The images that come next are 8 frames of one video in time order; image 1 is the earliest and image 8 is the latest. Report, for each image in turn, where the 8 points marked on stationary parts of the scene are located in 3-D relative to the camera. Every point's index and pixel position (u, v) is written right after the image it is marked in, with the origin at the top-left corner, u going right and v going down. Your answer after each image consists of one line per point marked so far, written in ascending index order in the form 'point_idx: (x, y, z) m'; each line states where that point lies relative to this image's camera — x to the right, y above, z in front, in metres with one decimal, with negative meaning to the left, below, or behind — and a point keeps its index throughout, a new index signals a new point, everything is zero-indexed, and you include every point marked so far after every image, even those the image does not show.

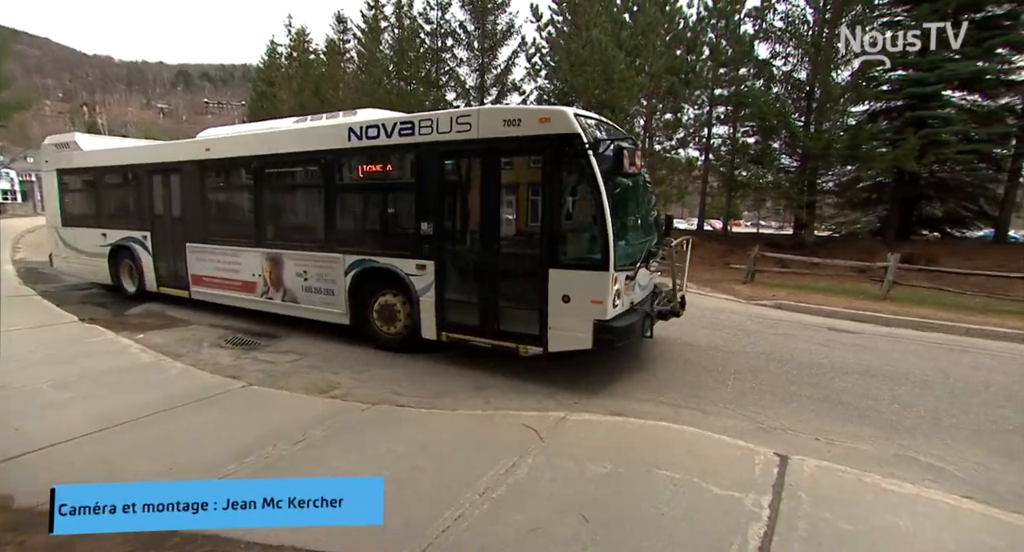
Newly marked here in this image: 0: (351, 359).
0: (-1.4, -0.7, +4.2) m
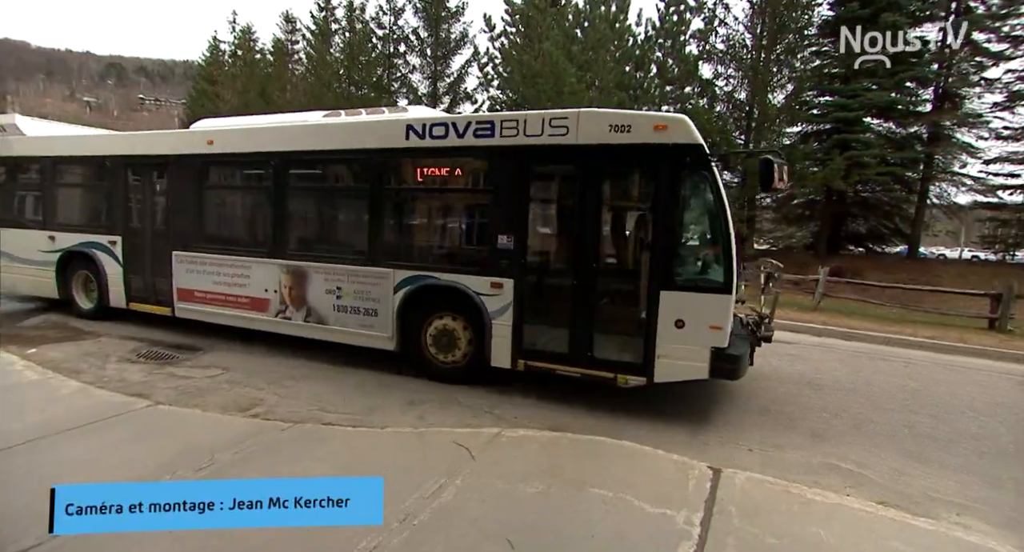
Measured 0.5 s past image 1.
0: (-1.9, -0.8, +3.9) m
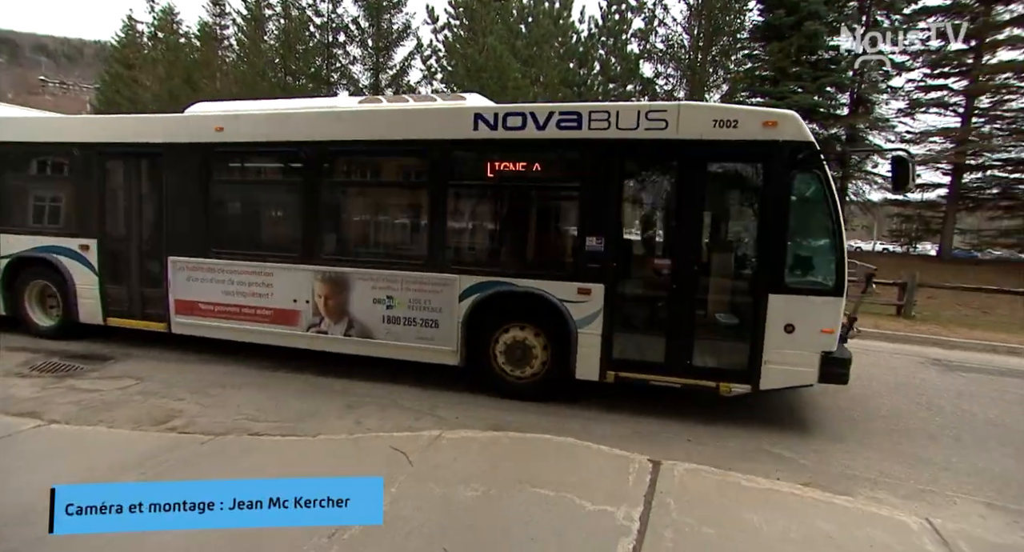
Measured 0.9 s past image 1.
0: (-2.3, -0.8, +3.7) m
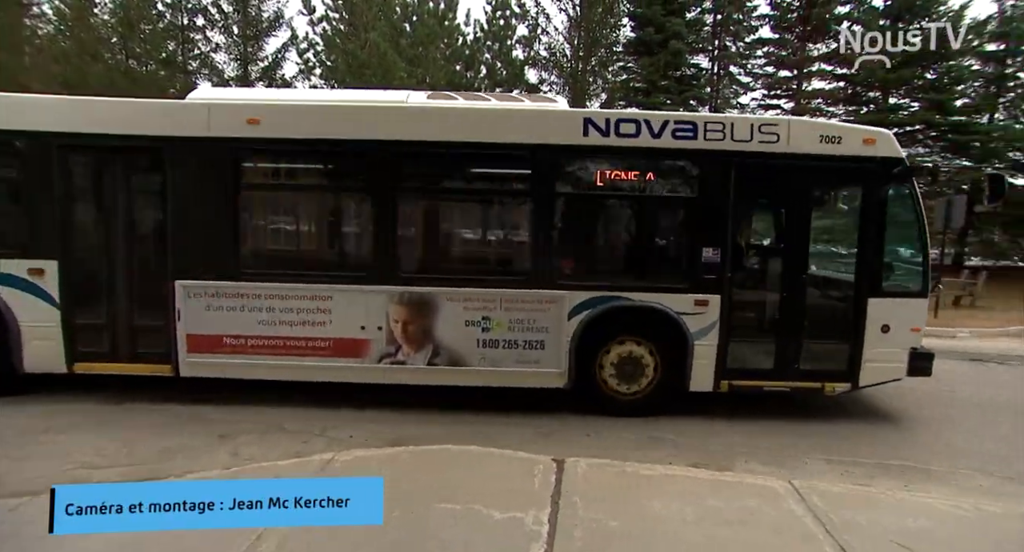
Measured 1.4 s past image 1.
0: (-3.0, -0.9, +3.0) m
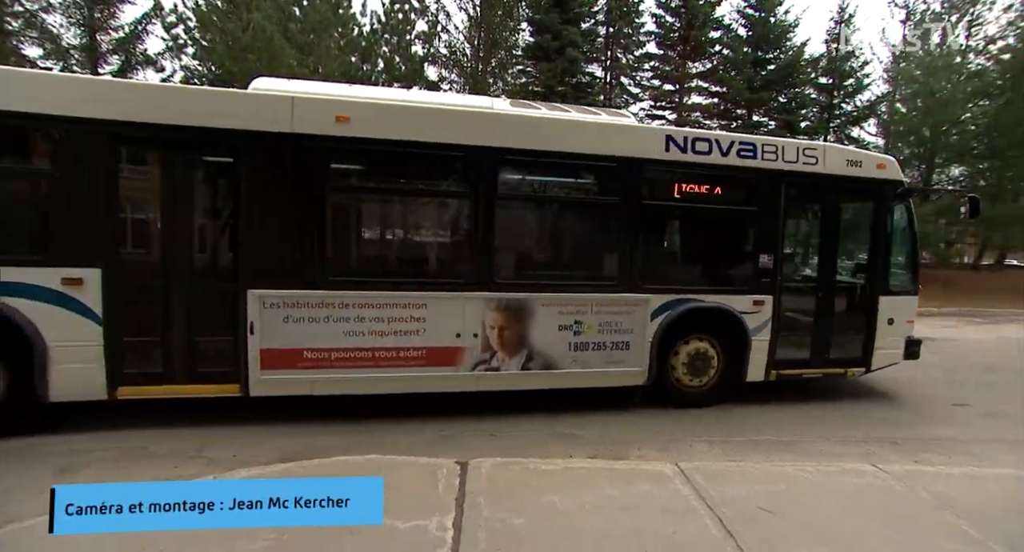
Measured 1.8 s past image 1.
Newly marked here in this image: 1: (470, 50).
0: (-3.5, -0.9, +2.4) m
1: (-1.1, +6.1, +13.4) m
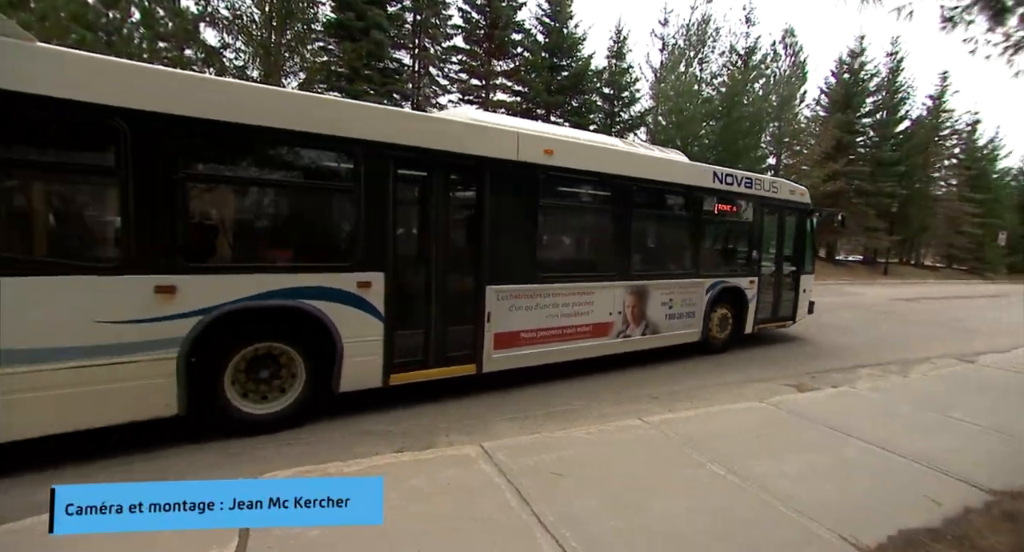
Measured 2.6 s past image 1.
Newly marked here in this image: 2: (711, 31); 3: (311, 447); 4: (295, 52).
0: (-4.2, -1.0, +1.0) m
1: (-6.0, +6.3, +11.9) m
2: (+7.8, +9.7, +19.6) m
3: (-1.5, -1.1, +3.2) m
4: (-5.3, +5.7, +12.5) m
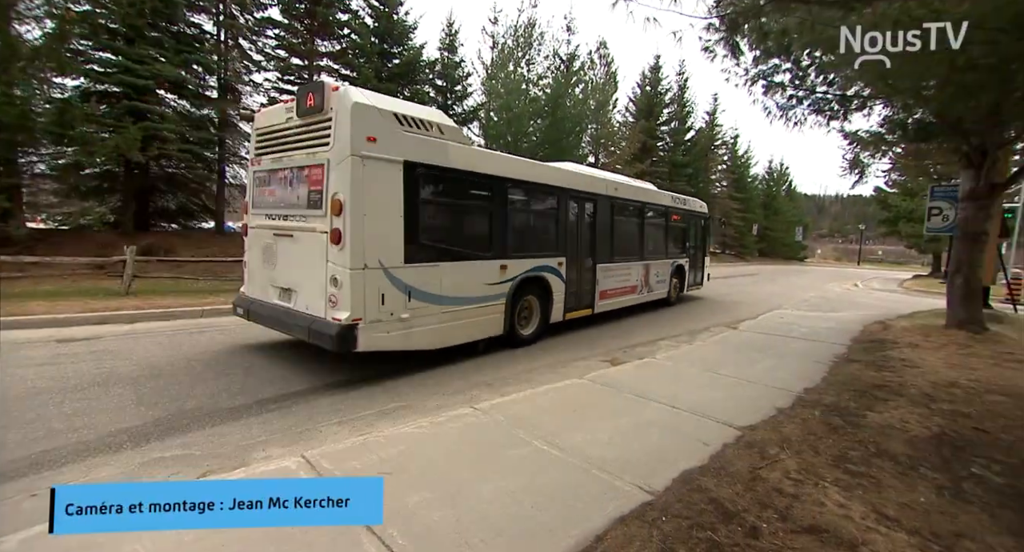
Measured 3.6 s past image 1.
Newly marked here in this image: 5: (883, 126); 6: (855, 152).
0: (-4.4, -1.2, -0.3) m
1: (-9.7, +6.2, +9.4) m
2: (+1.0, +10.2, +20.8) m
3: (-2.5, -1.1, +2.7) m
4: (-9.2, +5.7, +10.1) m
5: (+6.0, +2.4, +7.9) m
6: (+6.6, +2.4, +9.3) m
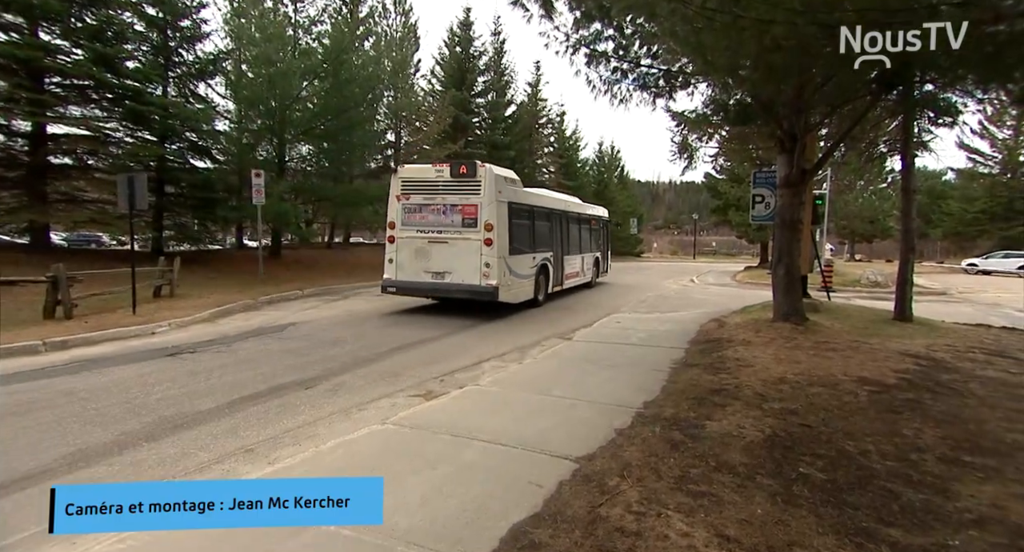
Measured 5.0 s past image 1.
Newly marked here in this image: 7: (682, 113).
0: (-4.3, -1.6, -3.3) m
1: (-12.6, +5.5, +4.2) m
2: (-6.1, +10.0, +18.3) m
3: (-3.4, -1.4, +0.1) m
4: (-12.3, +5.0, +5.0) m
5: (+2.9, +2.6, +7.6) m
6: (+3.1, +2.6, +9.2) m
7: (+2.7, +2.6, +8.1) m
